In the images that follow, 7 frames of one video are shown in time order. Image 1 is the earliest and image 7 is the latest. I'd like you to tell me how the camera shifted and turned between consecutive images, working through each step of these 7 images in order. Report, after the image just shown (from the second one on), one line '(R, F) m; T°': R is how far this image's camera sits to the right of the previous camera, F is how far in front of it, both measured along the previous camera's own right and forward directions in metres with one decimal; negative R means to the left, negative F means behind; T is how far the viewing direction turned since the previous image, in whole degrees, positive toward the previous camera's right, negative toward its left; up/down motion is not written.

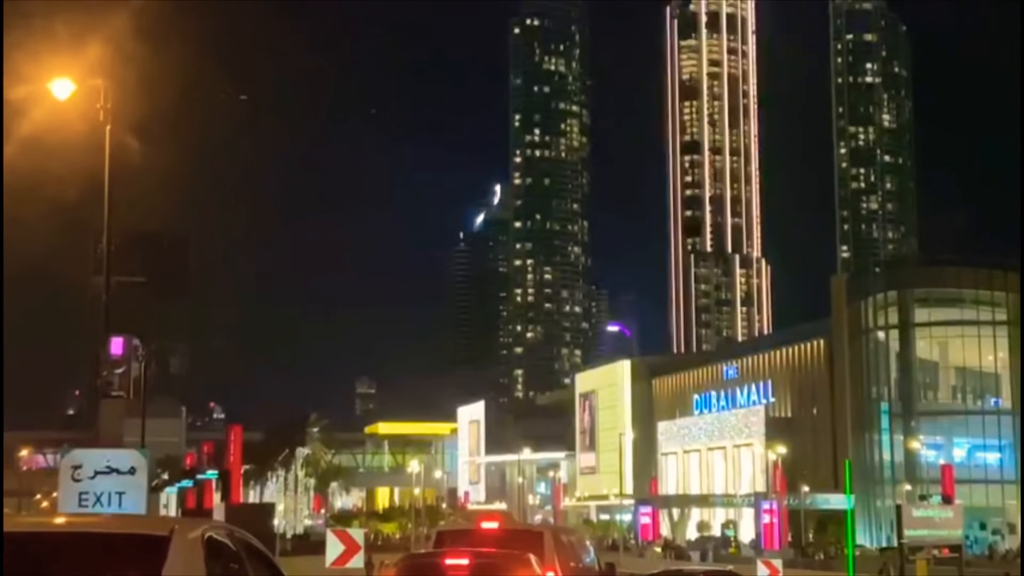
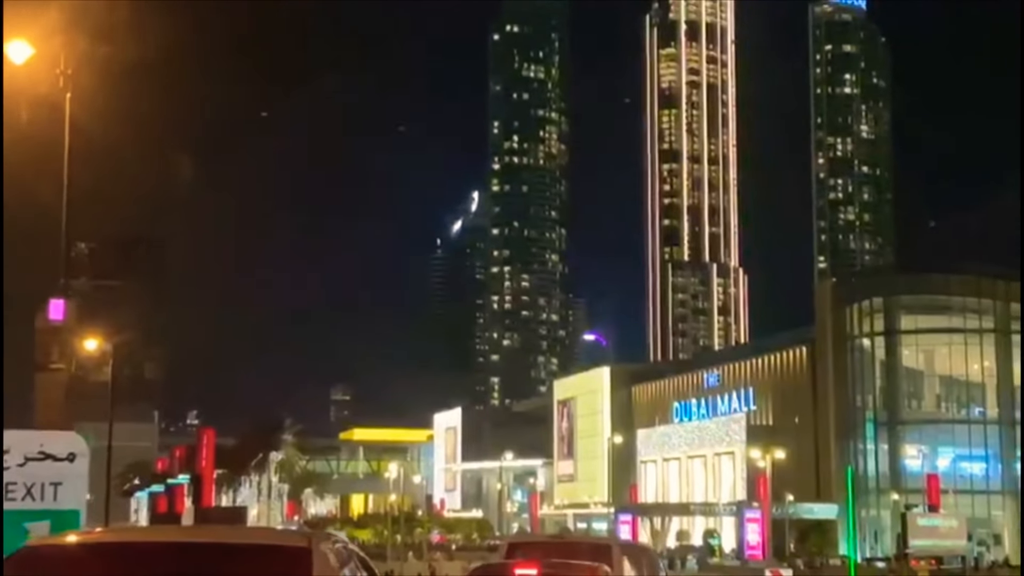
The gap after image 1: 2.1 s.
(-0.2, +1.3) m; +1°
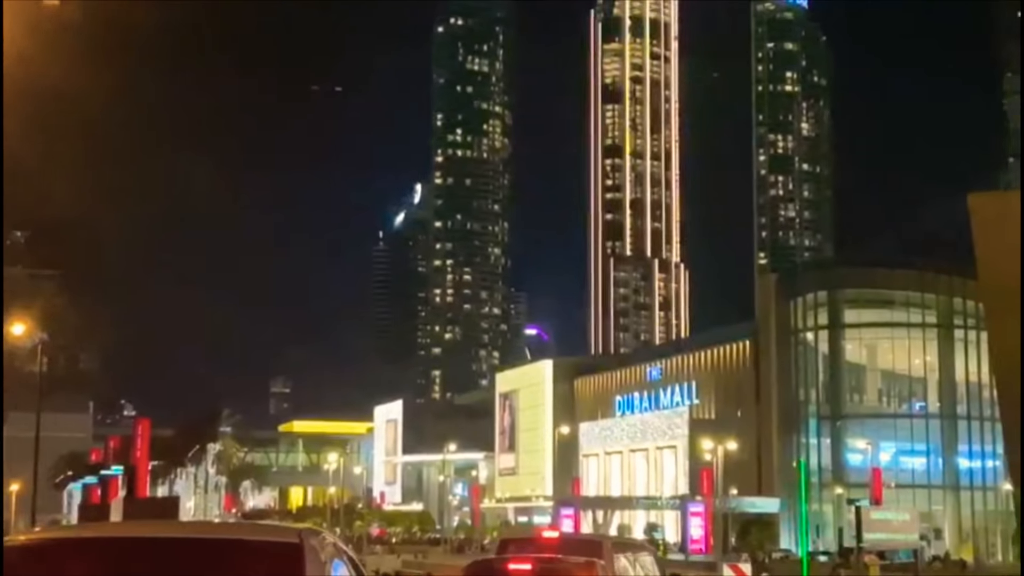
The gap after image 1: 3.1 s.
(-0.1, +0.8) m; +2°
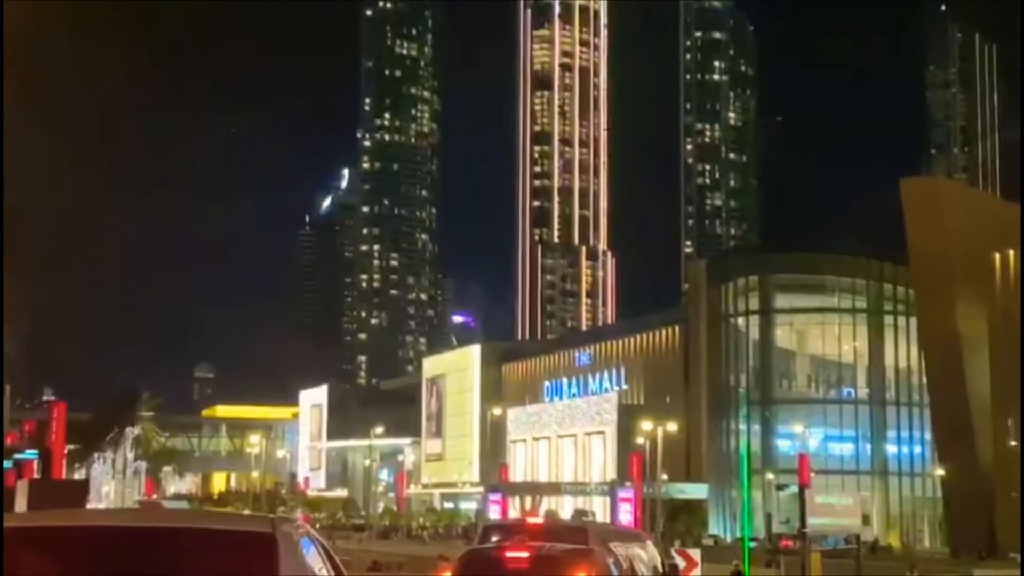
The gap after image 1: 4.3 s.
(-0.1, +1.1) m; +3°
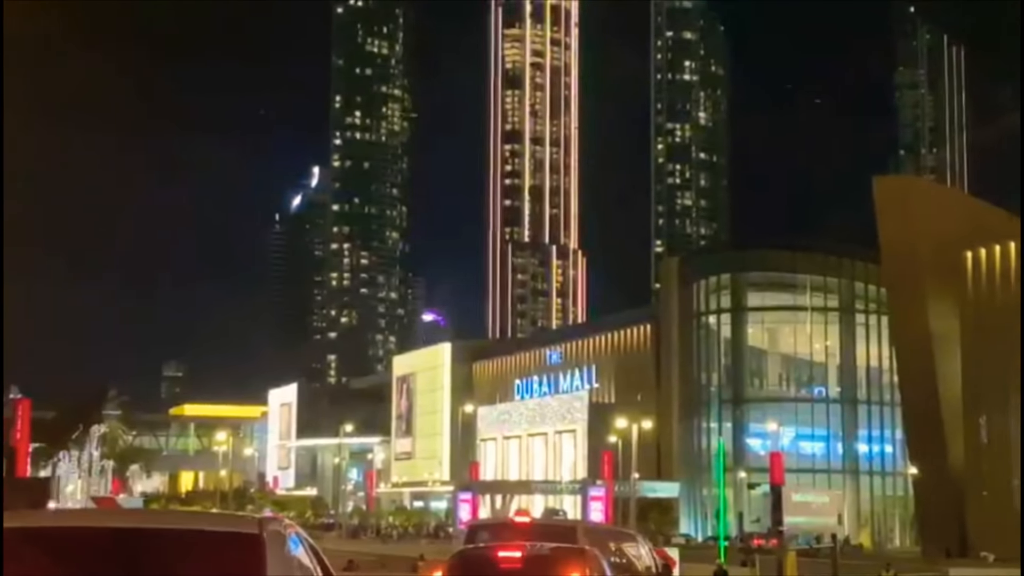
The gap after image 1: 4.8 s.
(0.0, +0.4) m; +1°
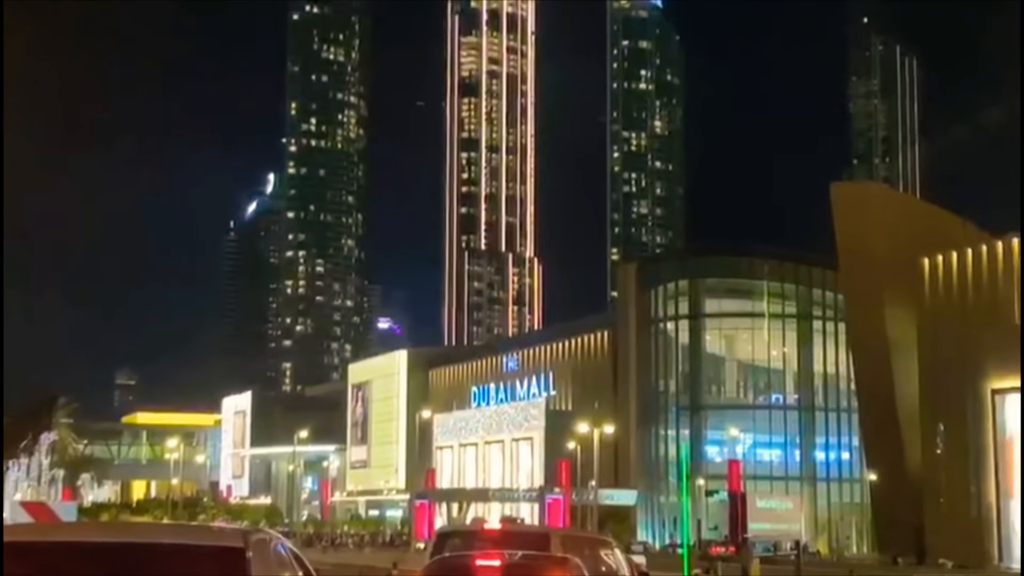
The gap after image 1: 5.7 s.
(0.0, +0.5) m; +2°
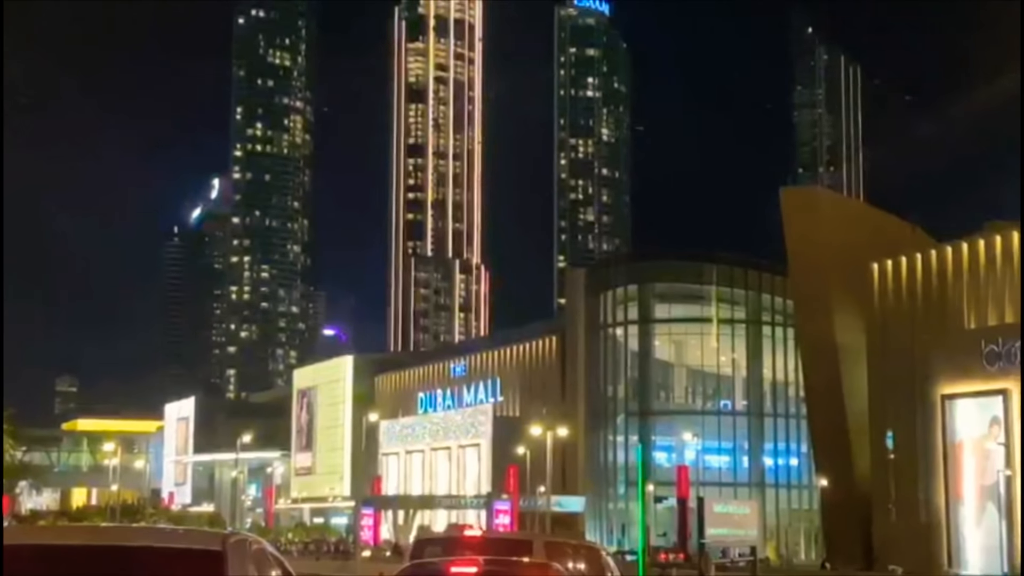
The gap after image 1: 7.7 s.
(-0.1, +0.7) m; +2°
